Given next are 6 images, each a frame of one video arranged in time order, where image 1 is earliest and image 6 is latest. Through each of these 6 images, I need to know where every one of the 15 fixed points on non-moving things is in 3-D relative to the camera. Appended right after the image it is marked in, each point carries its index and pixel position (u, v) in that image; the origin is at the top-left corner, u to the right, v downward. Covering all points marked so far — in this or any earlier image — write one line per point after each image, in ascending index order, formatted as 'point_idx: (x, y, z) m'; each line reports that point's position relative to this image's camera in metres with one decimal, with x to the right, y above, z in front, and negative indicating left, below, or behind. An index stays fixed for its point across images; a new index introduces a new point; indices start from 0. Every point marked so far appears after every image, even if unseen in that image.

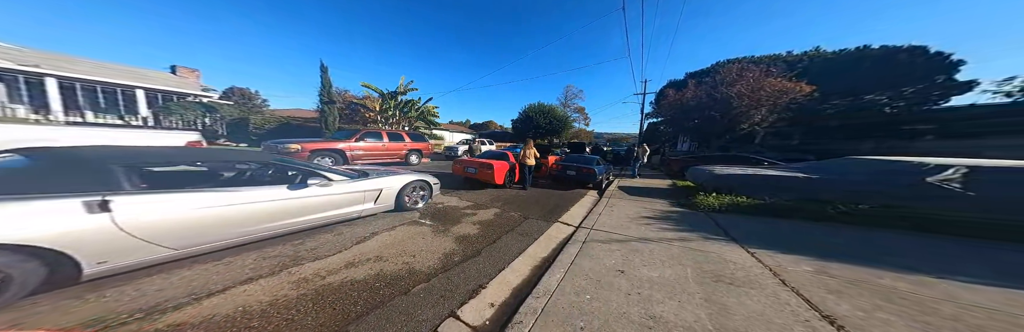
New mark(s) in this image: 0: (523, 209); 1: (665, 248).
0: (+0.1, -0.8, +3.4) m
1: (+1.8, -1.0, +2.3) m
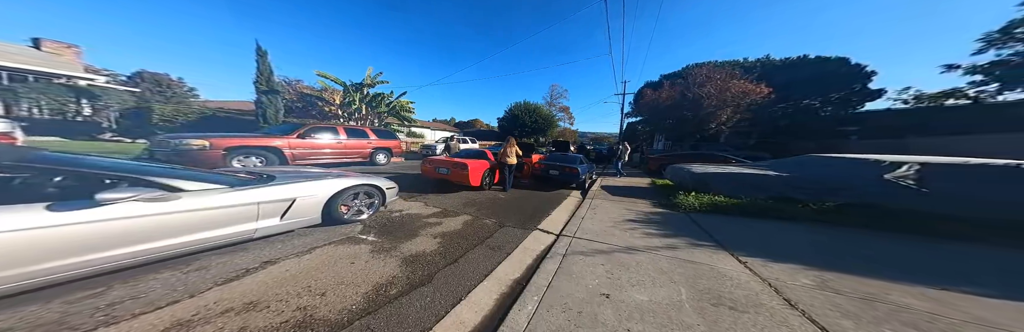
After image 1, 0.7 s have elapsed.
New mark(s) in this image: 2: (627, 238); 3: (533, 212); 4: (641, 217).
0: (-0.3, -0.8, +3.1) m
1: (+1.5, -1.0, +2.1) m
2: (+1.6, -1.0, +2.7) m
3: (+0.4, -0.9, +3.6) m
4: (+2.4, -0.9, +3.5) m
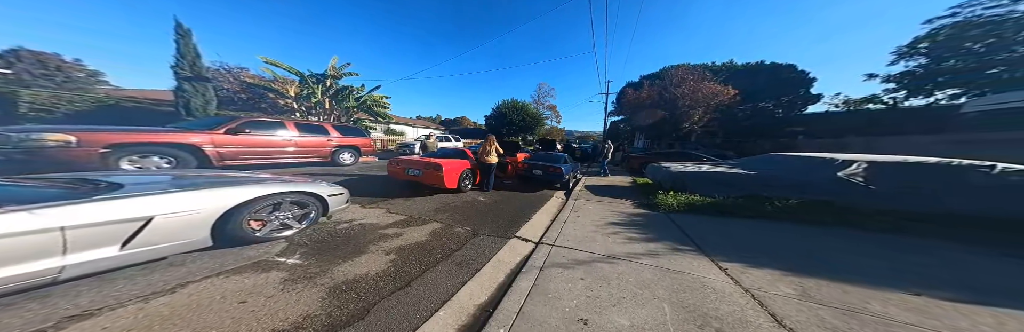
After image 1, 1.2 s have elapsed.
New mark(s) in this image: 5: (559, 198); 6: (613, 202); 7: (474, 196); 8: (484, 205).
0: (-0.6, -0.8, +2.8) m
1: (+1.2, -1.0, +1.9) m
2: (+1.3, -1.0, +2.6) m
3: (0.0, -0.9, +3.4) m
4: (+2.0, -1.0, +3.5) m
5: (+1.4, -0.9, +5.2) m
6: (+2.5, -0.9, +4.7) m
7: (-0.8, -0.6, +4.2) m
8: (-0.5, -0.8, +3.7) m
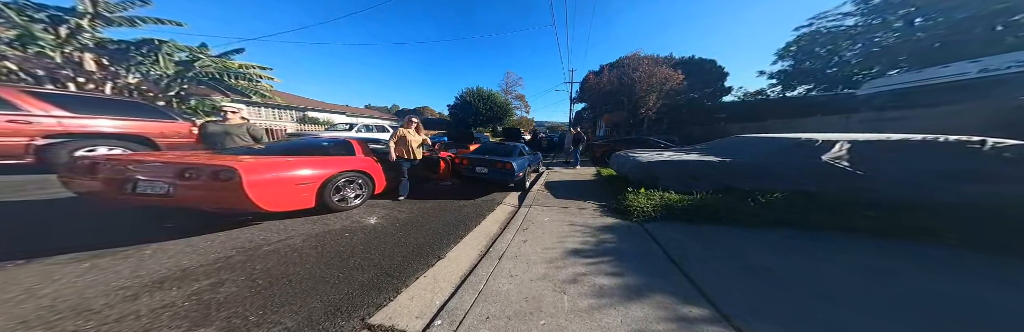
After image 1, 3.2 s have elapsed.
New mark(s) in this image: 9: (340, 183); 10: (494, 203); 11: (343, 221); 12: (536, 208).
0: (-1.6, -0.9, +1.2) m
1: (+0.4, -1.1, +0.7) m
2: (+0.3, -1.0, +1.4) m
3: (-1.1, -0.9, +1.9) m
4: (+0.9, -0.9, +2.3) m
5: (0.0, -0.8, +4.0) m
6: (+1.2, -0.8, +3.6) m
7: (-2.0, -0.6, +2.6) m
8: (-1.7, -0.8, +2.2) m
9: (-2.2, -0.2, +2.5) m
10: (-0.4, -0.8, +4.0) m
11: (-2.1, -0.6, +2.4) m
12: (+0.5, -0.8, +3.7) m
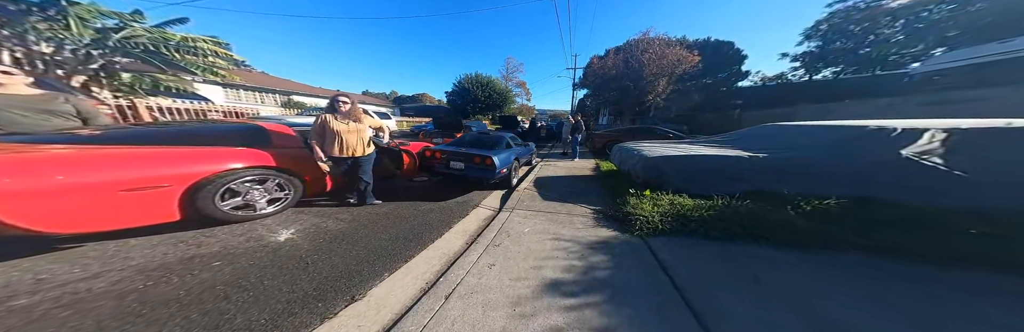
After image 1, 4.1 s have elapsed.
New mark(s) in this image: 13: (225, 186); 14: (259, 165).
0: (-2.0, -0.9, +0.6) m
1: (0.0, -1.2, 0.0) m
2: (-0.1, -1.1, +0.7) m
3: (-1.5, -0.9, +1.3) m
4: (+0.5, -0.9, +1.6) m
5: (-0.4, -0.7, +3.3) m
6: (+0.8, -0.7, +2.9) m
7: (-2.3, -0.6, +2.0) m
8: (-2.0, -0.7, +1.5) m
9: (-2.6, -0.2, +1.8) m
10: (-0.8, -0.6, +3.4) m
11: (-2.5, -0.6, +1.7) m
12: (+0.1, -0.7, +3.1) m
13: (-2.6, -0.2, +1.8) m
14: (-2.6, 0.0, +1.9) m
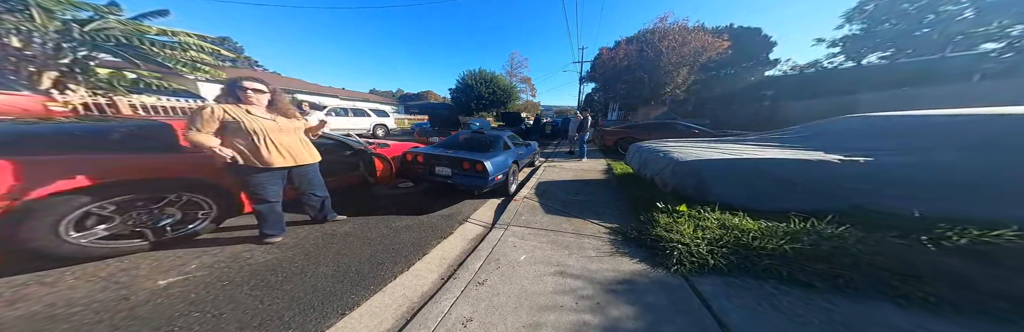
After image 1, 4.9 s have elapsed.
0: (-2.1, -1.0, 0.0) m
1: (-0.2, -1.3, -0.6) m
2: (-0.2, -1.2, +0.1) m
3: (-1.6, -1.0, +0.7) m
4: (+0.4, -1.0, +1.0) m
5: (-0.5, -0.8, +2.7) m
6: (+0.7, -0.8, +2.3) m
7: (-2.5, -0.7, +1.4) m
8: (-2.2, -0.8, +1.0) m
9: (-2.7, -0.3, +1.3) m
10: (-0.8, -0.7, +2.8) m
11: (-2.6, -0.7, +1.2) m
12: (0.0, -0.8, +2.5) m
13: (-2.7, -0.3, +1.2) m
14: (-2.7, -0.1, +1.4) m
